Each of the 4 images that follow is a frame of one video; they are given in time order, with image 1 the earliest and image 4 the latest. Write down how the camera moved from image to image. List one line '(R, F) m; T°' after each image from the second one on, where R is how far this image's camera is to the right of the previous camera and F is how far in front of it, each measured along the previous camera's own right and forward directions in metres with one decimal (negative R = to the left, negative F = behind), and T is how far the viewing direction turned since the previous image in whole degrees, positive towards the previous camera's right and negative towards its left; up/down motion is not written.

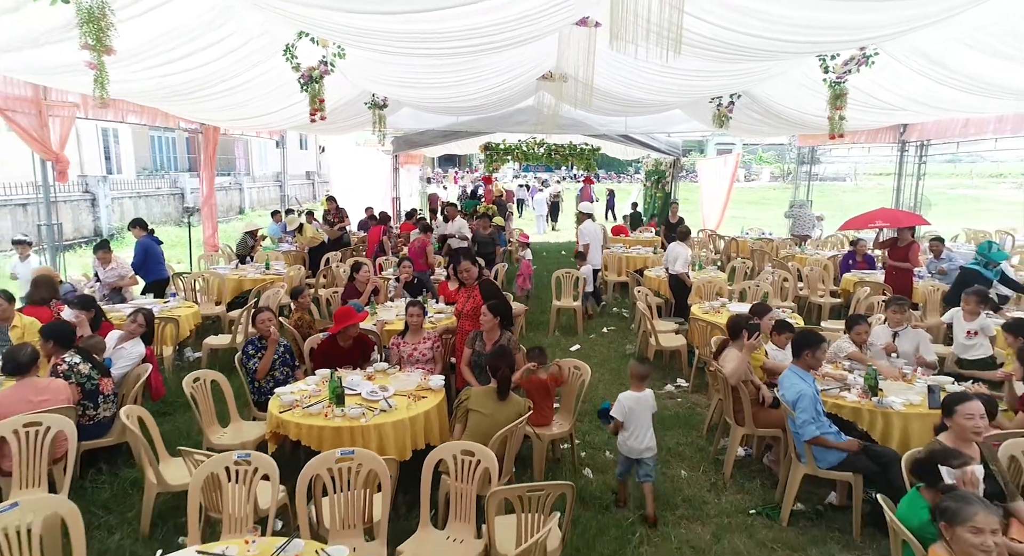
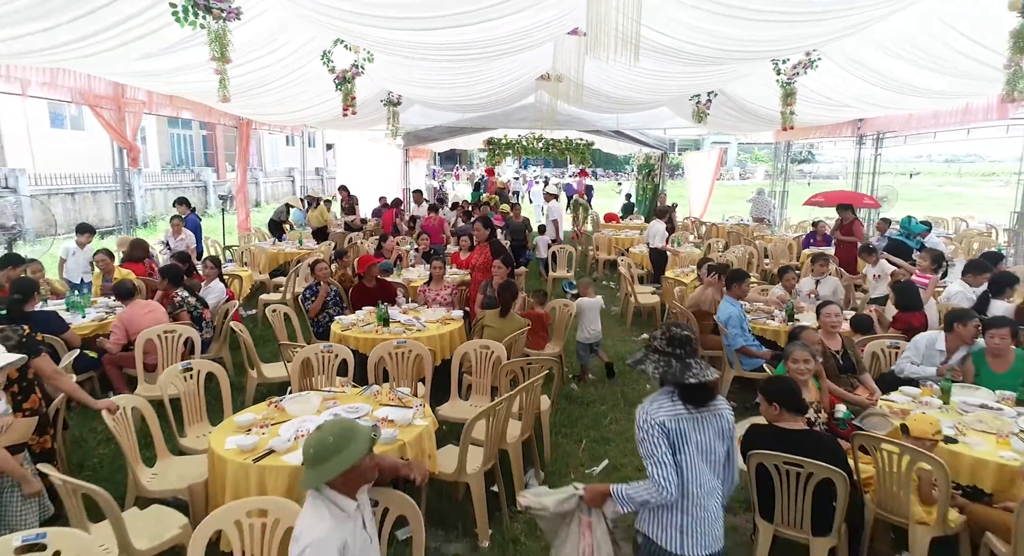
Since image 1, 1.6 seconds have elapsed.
(0.0, -1.3) m; 0°
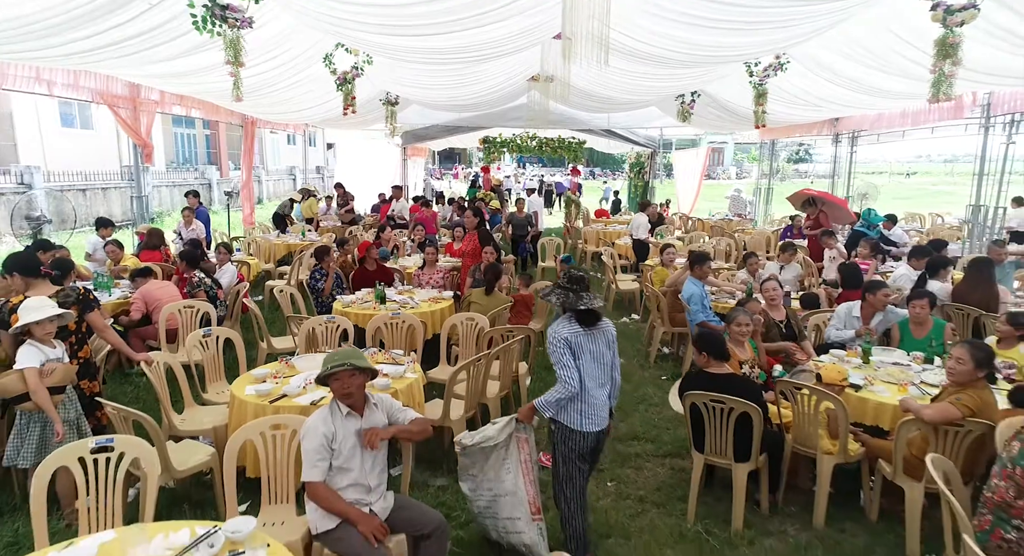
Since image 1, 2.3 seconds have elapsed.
(+0.1, -0.6) m; 0°
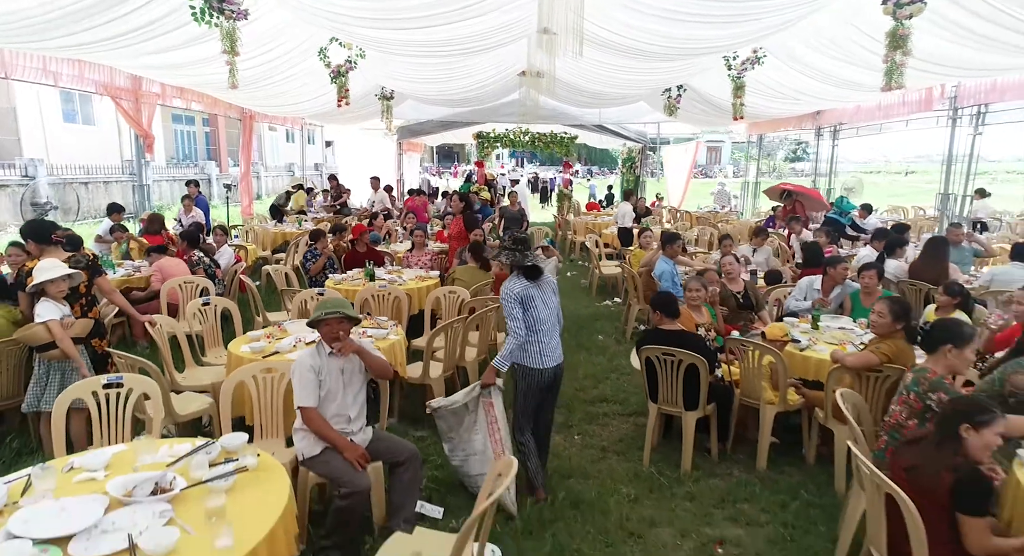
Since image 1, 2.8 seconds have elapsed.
(+0.2, -0.3) m; 0°
